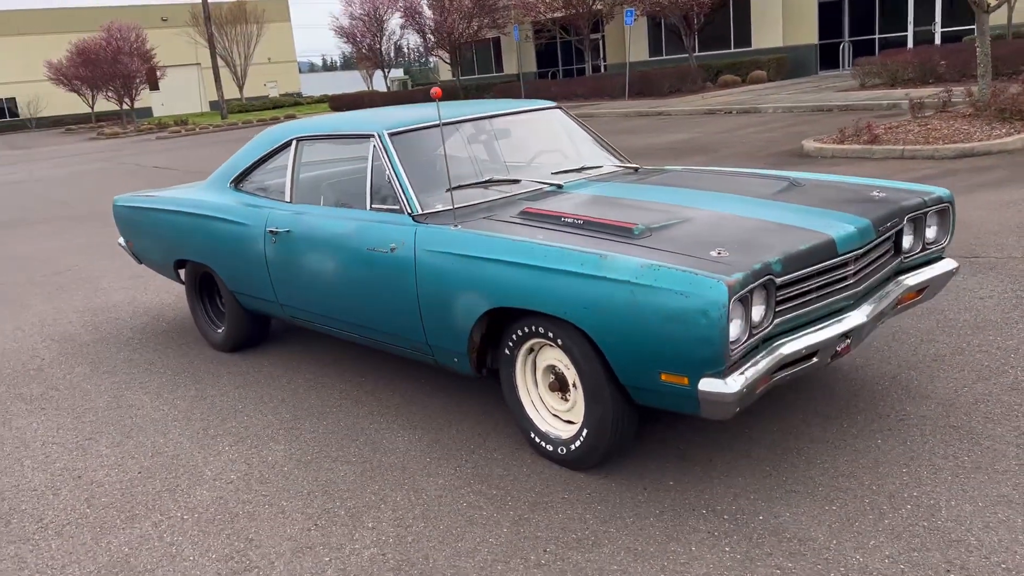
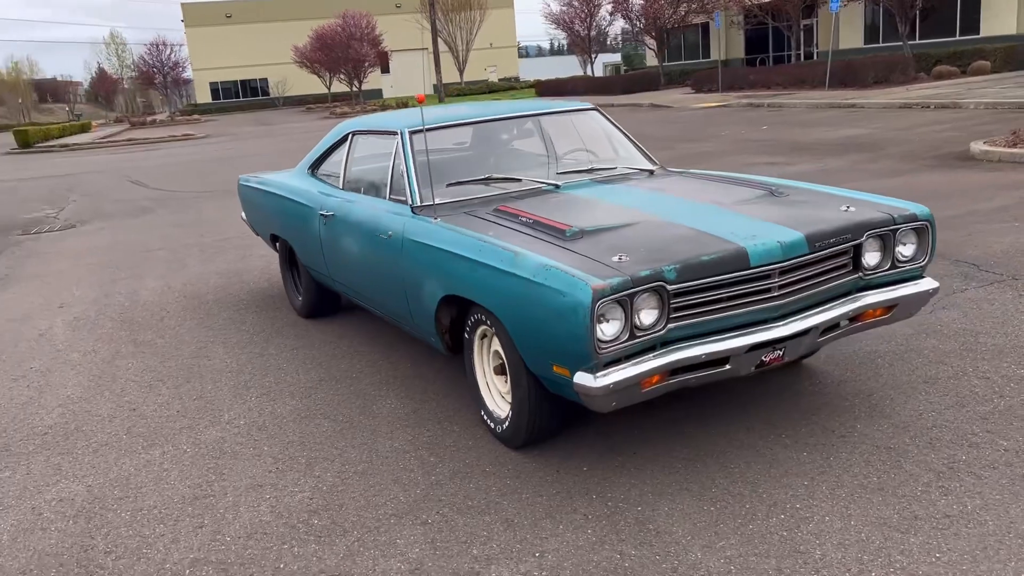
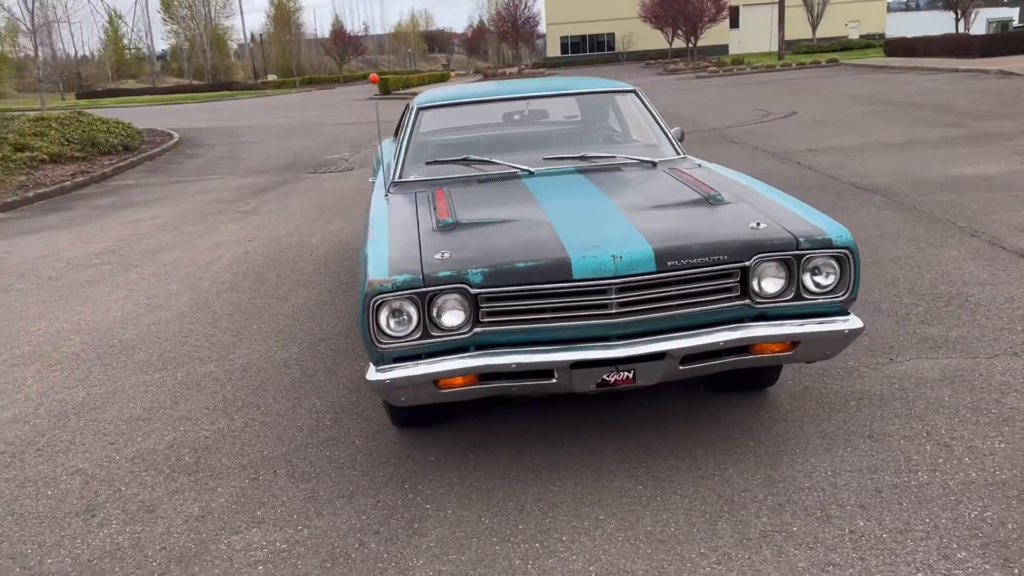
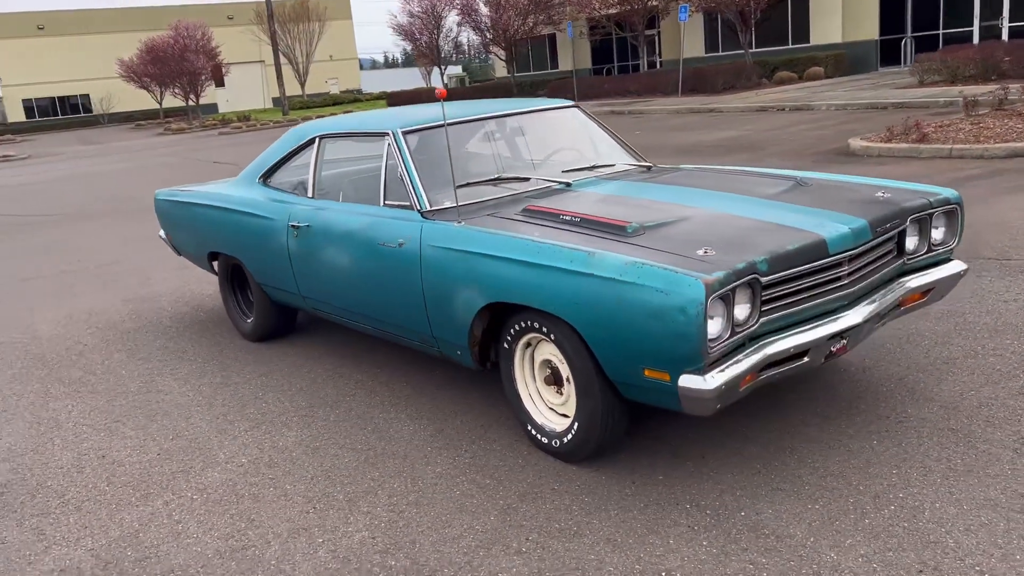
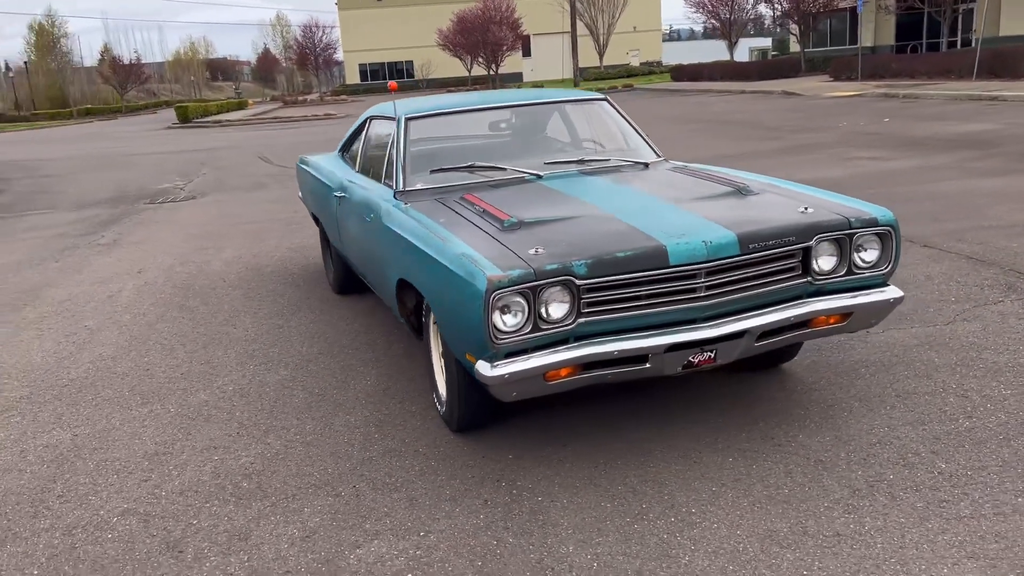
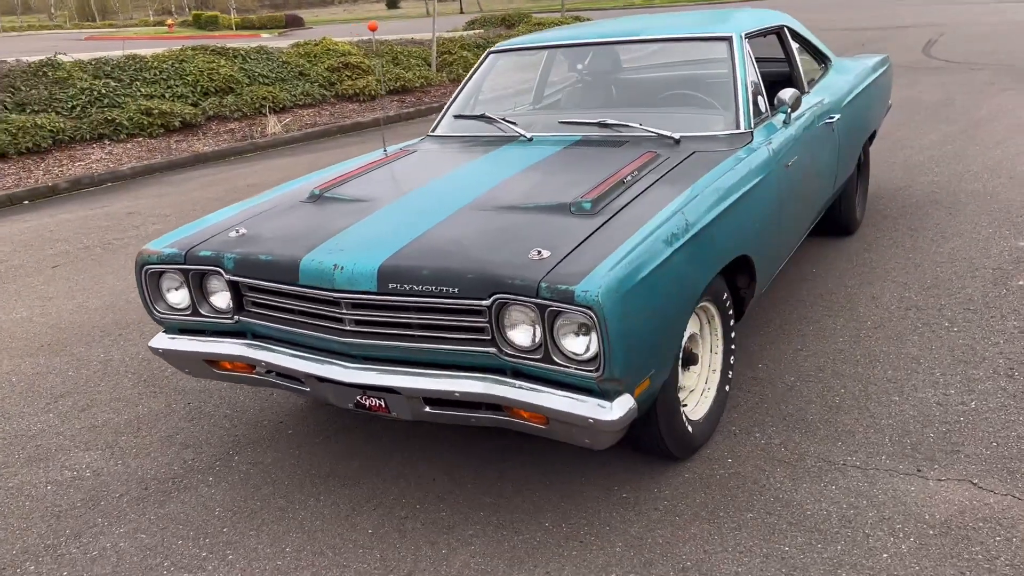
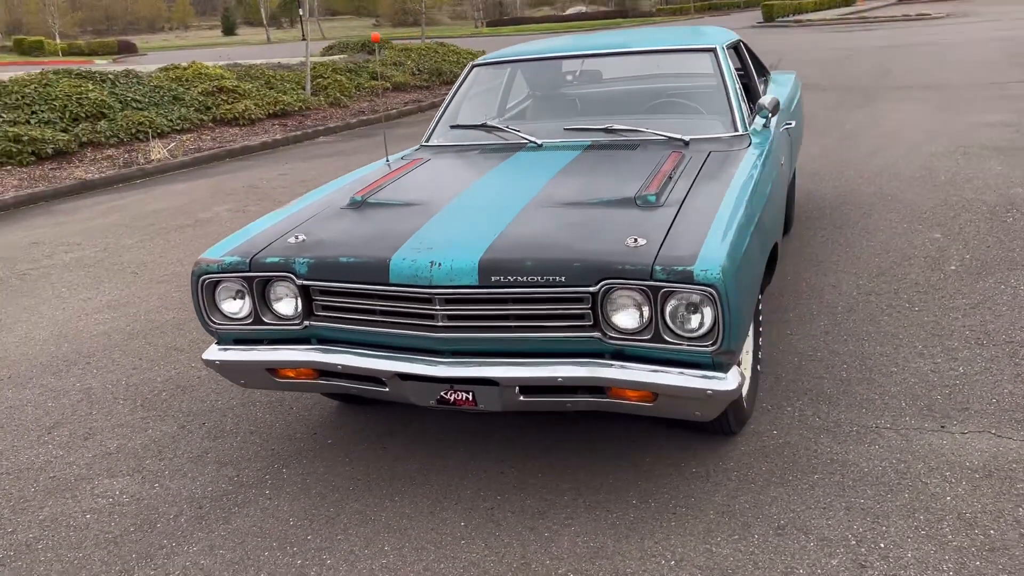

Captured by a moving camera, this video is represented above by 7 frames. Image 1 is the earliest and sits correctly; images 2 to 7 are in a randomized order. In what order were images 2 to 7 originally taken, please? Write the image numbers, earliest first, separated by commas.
4, 2, 5, 3, 7, 6
